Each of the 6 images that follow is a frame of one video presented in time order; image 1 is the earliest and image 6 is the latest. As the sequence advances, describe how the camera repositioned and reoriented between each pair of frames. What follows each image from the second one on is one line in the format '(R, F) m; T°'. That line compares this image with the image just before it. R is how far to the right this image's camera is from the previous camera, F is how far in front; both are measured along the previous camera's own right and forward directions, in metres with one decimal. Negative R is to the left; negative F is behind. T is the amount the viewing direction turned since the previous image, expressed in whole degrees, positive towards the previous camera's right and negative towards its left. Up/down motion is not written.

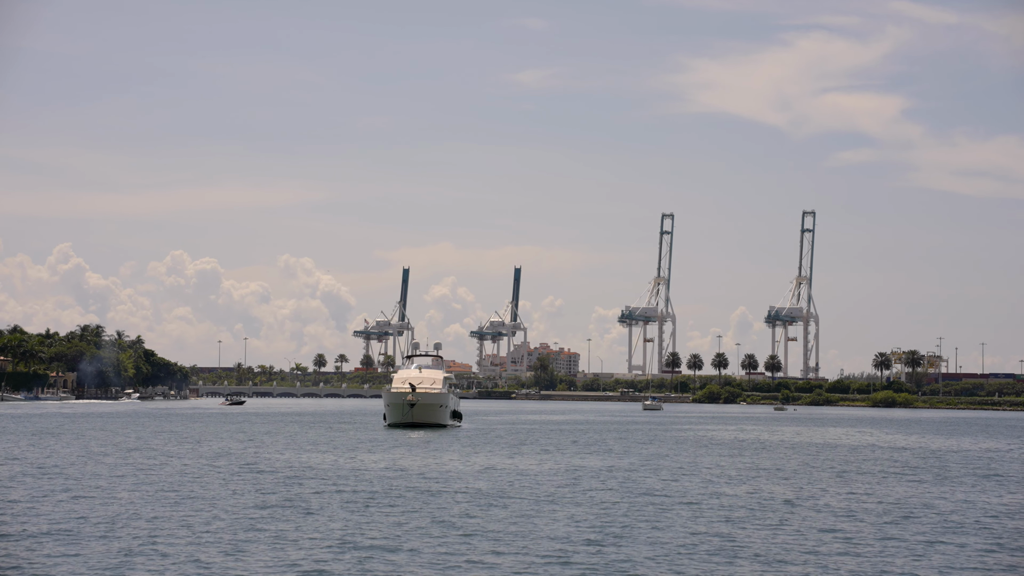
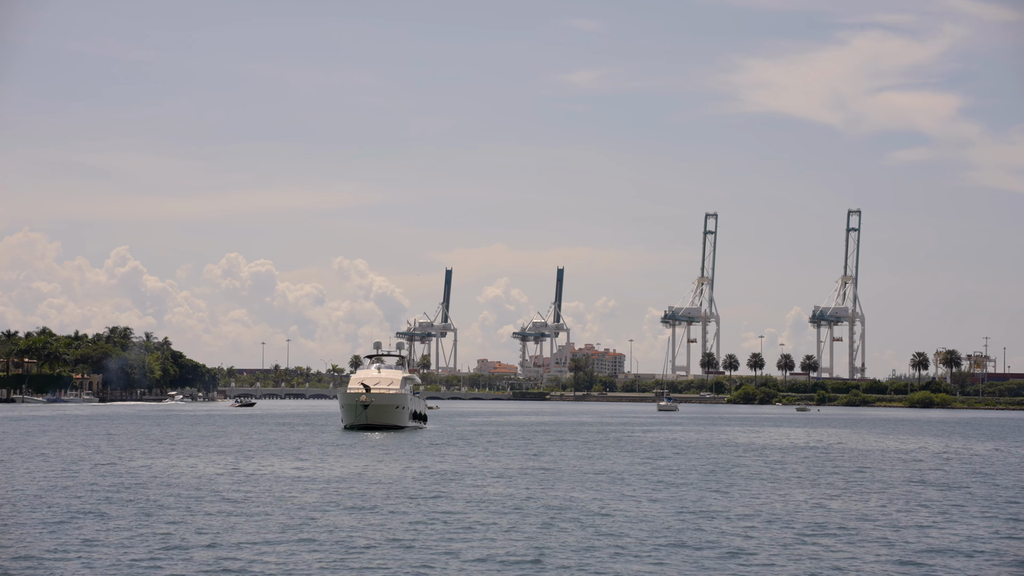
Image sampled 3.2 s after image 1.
(+6.0, +2.5) m; -2°
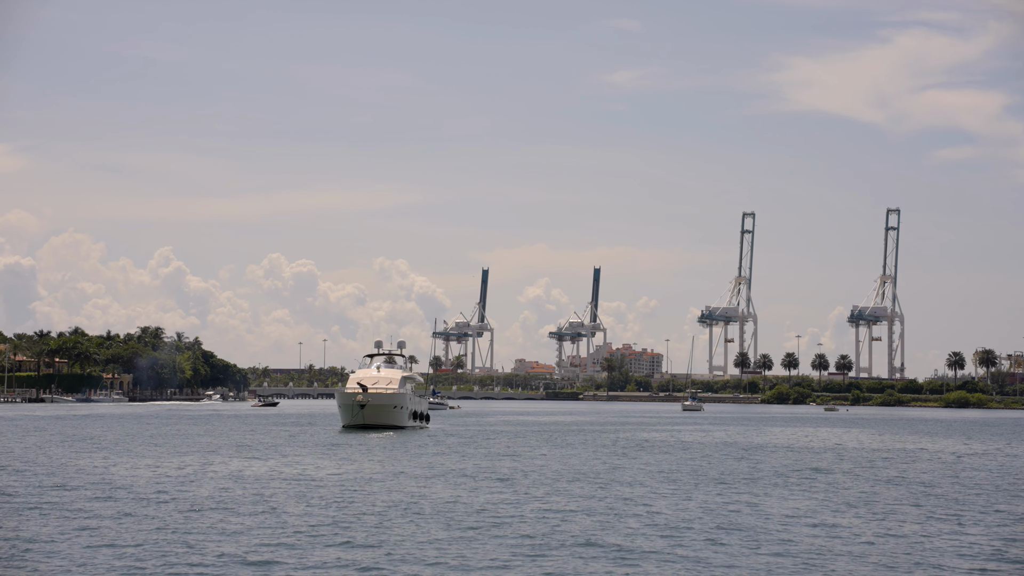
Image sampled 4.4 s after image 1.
(+2.5, +1.2) m; -2°
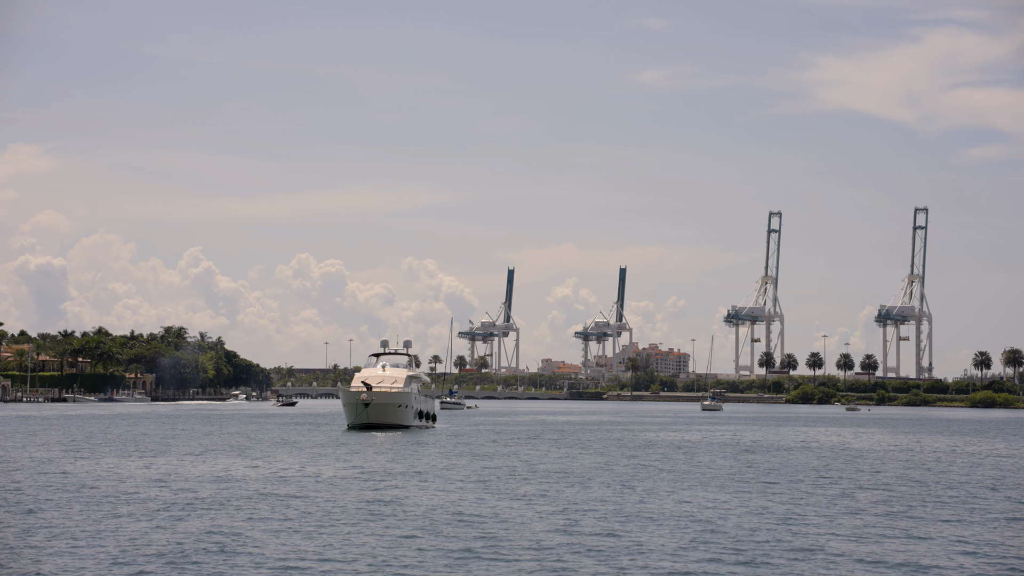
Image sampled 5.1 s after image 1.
(+1.3, +0.6) m; -1°
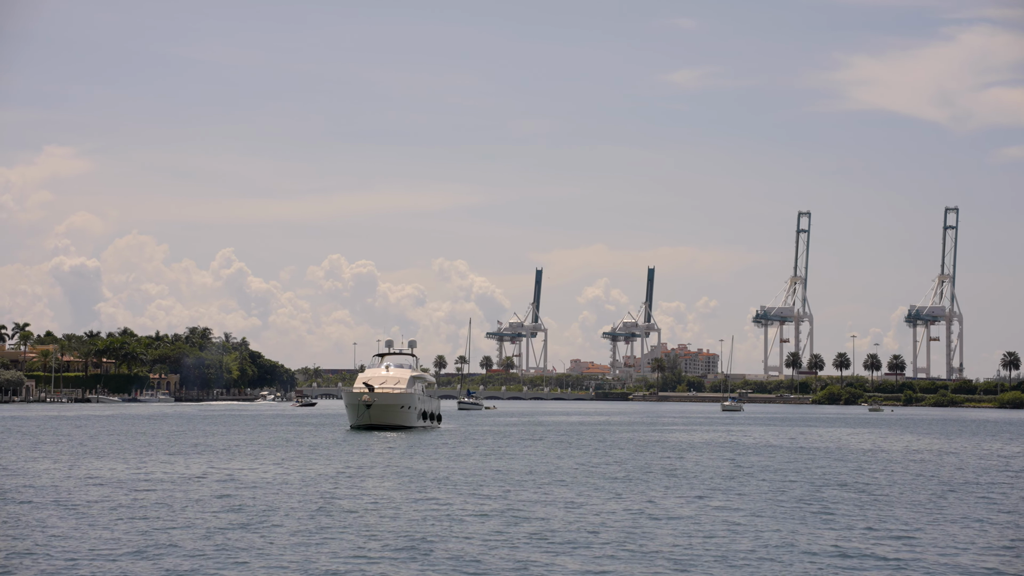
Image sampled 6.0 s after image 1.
(+1.7, +0.4) m; -1°
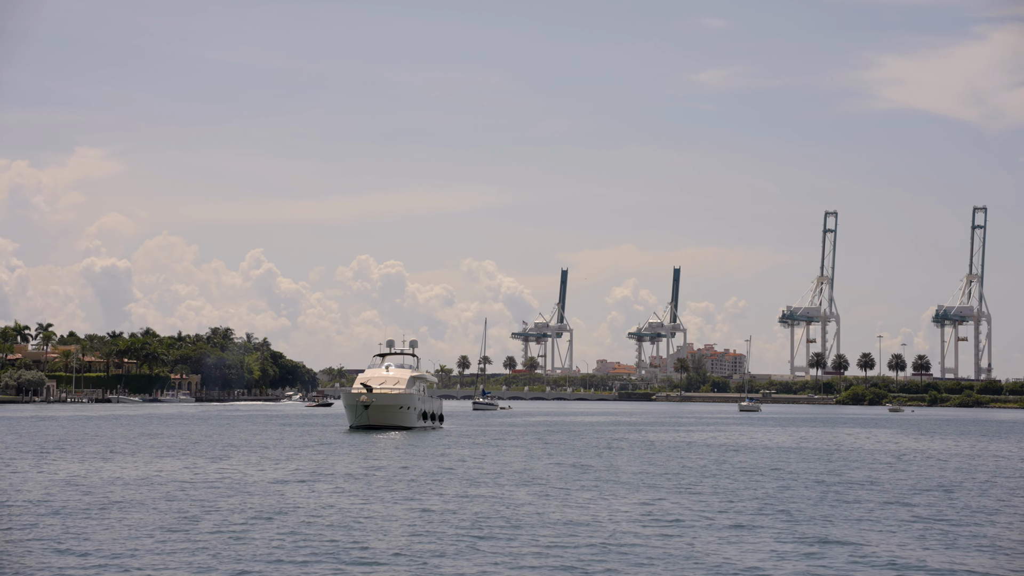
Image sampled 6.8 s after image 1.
(+1.8, +0.2) m; -1°
